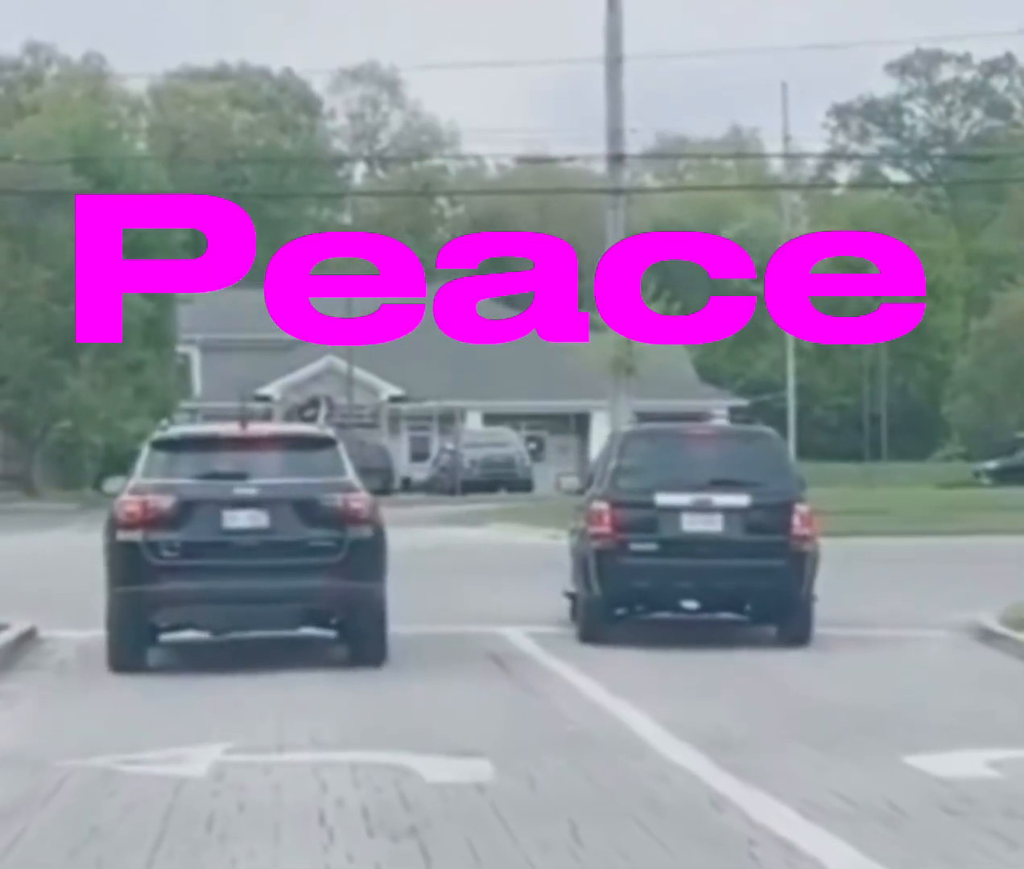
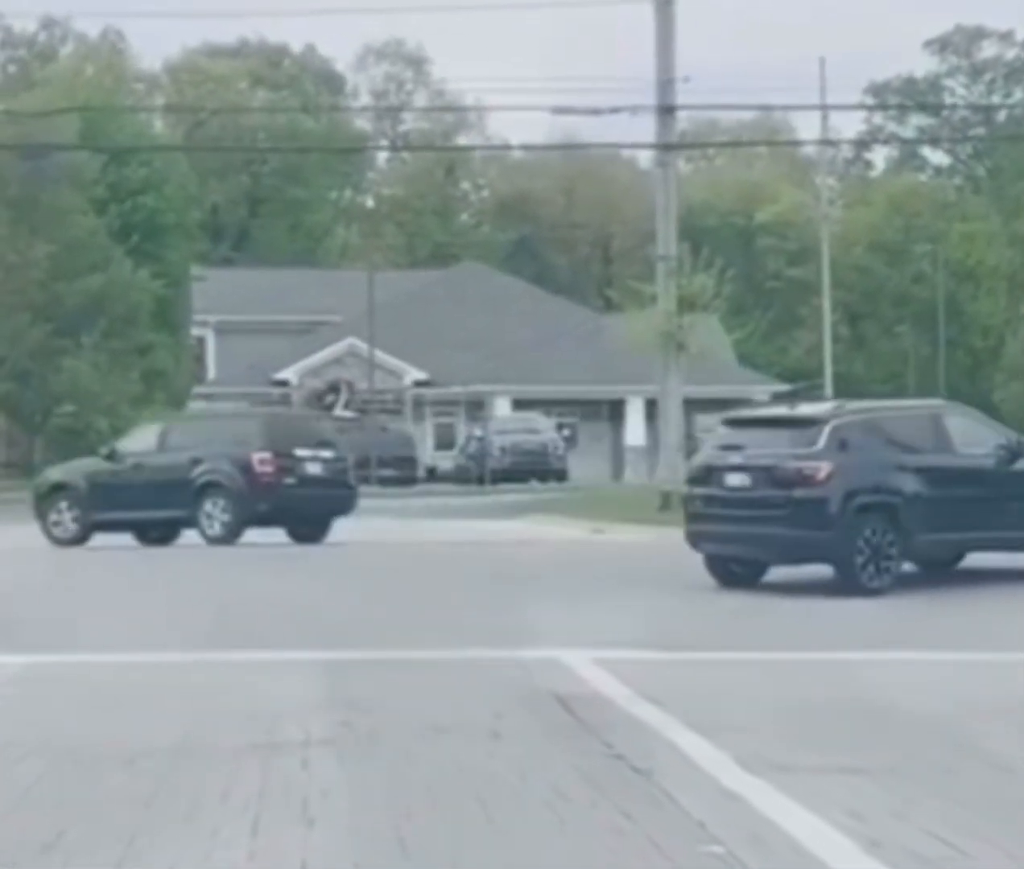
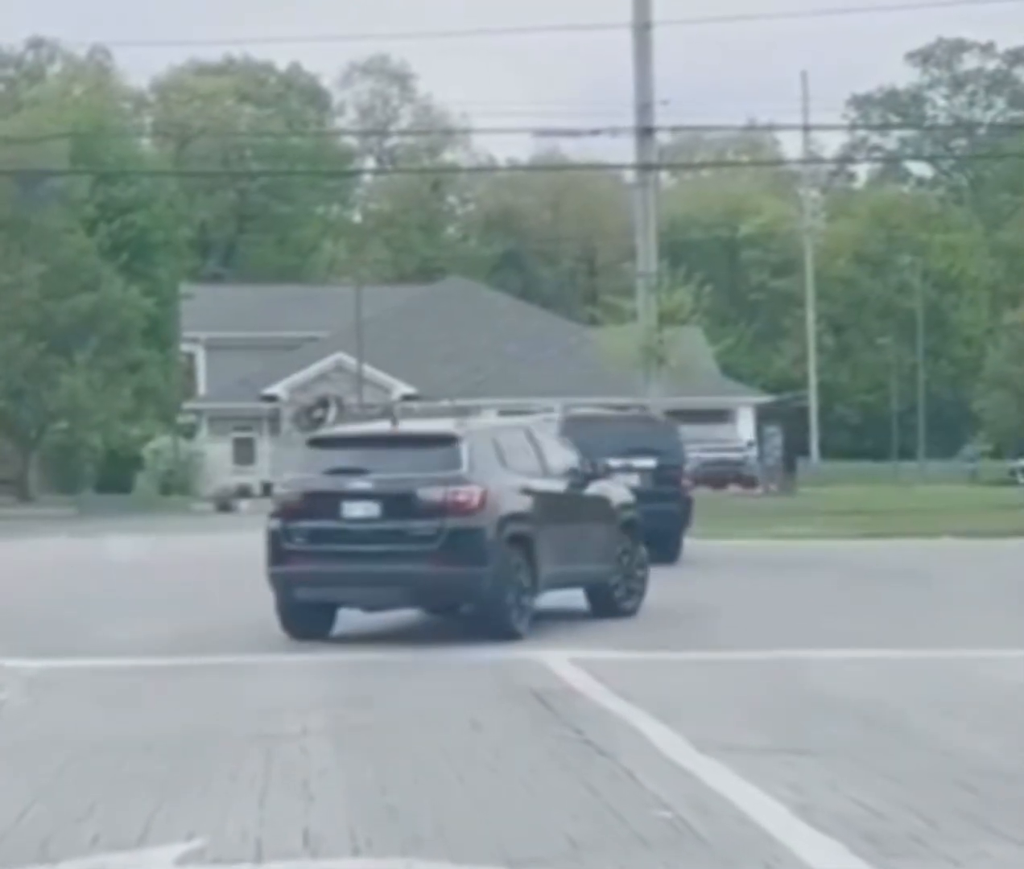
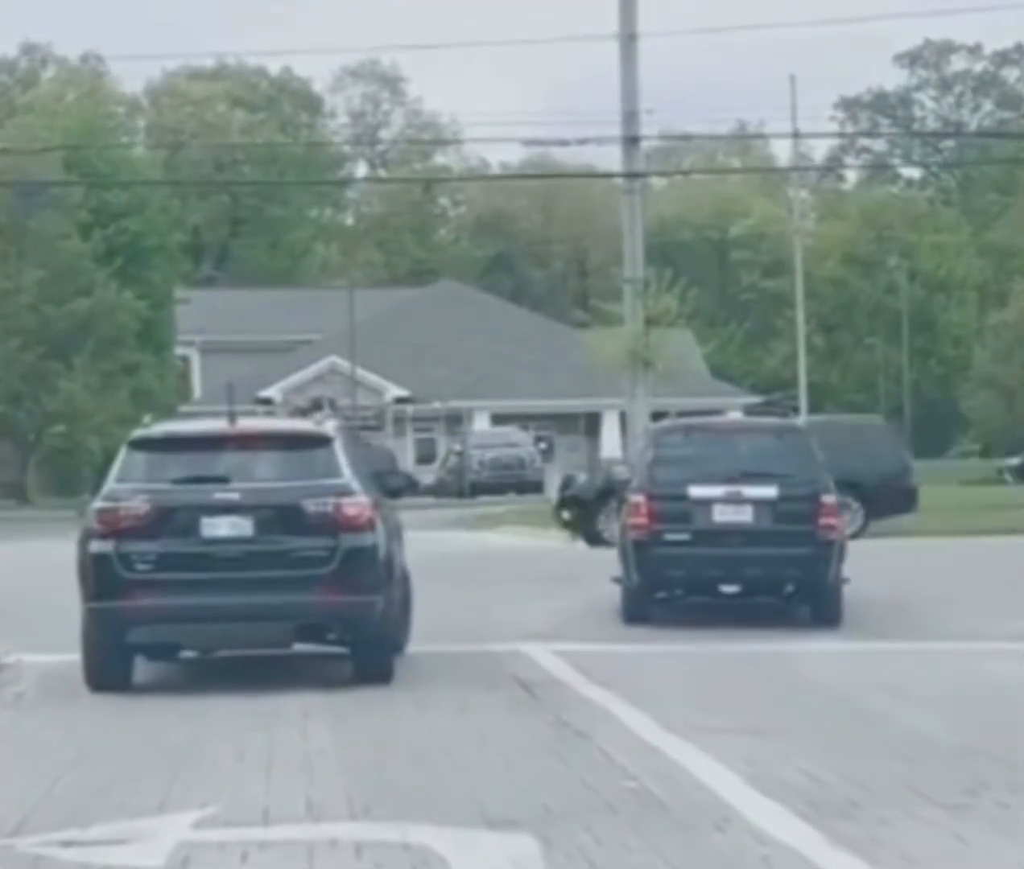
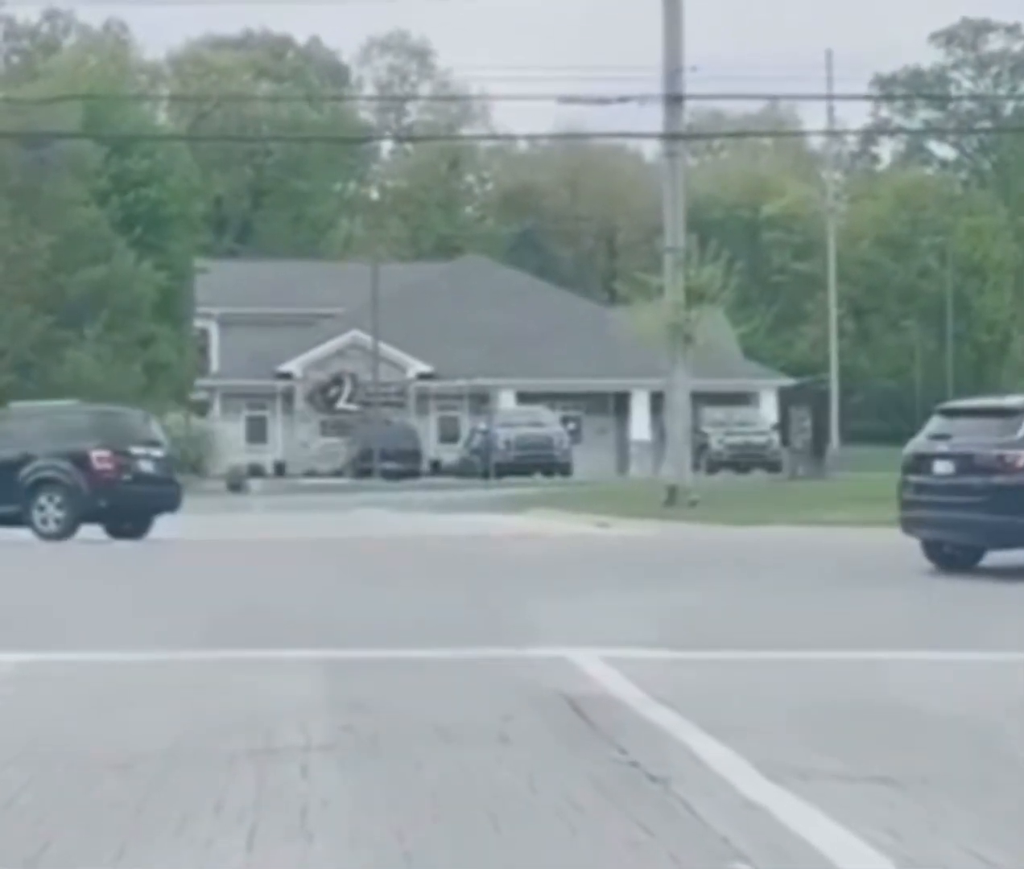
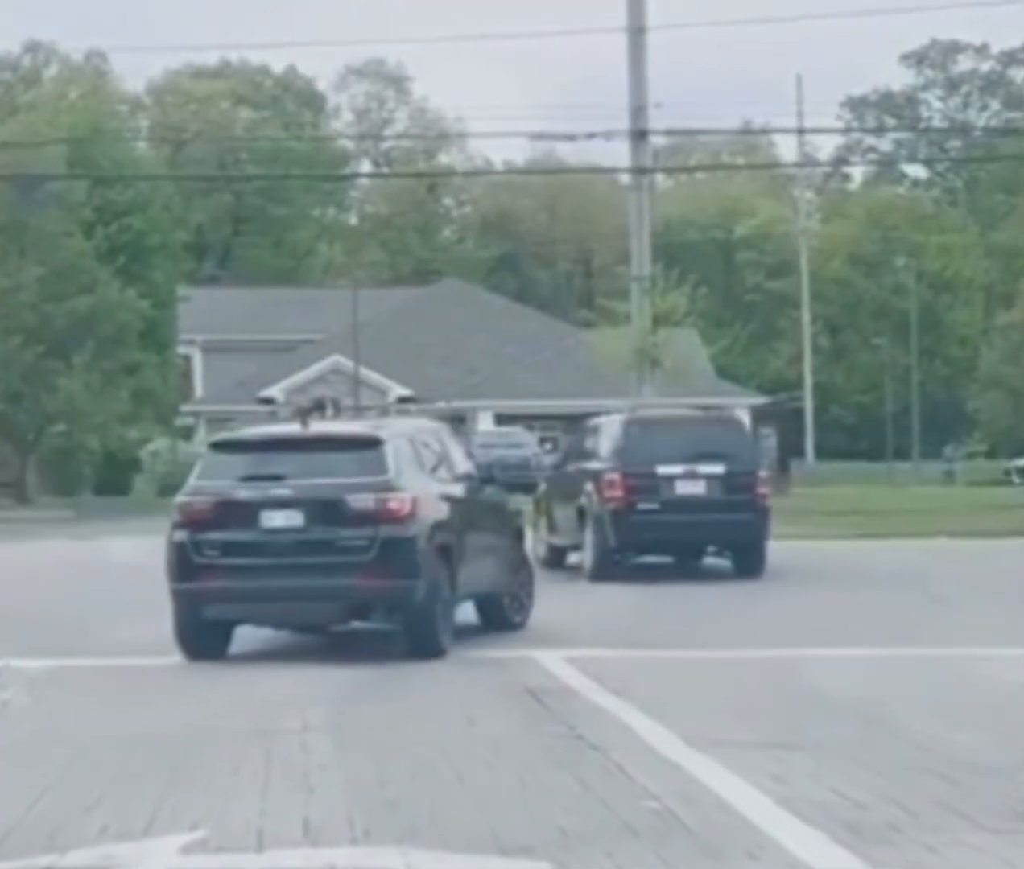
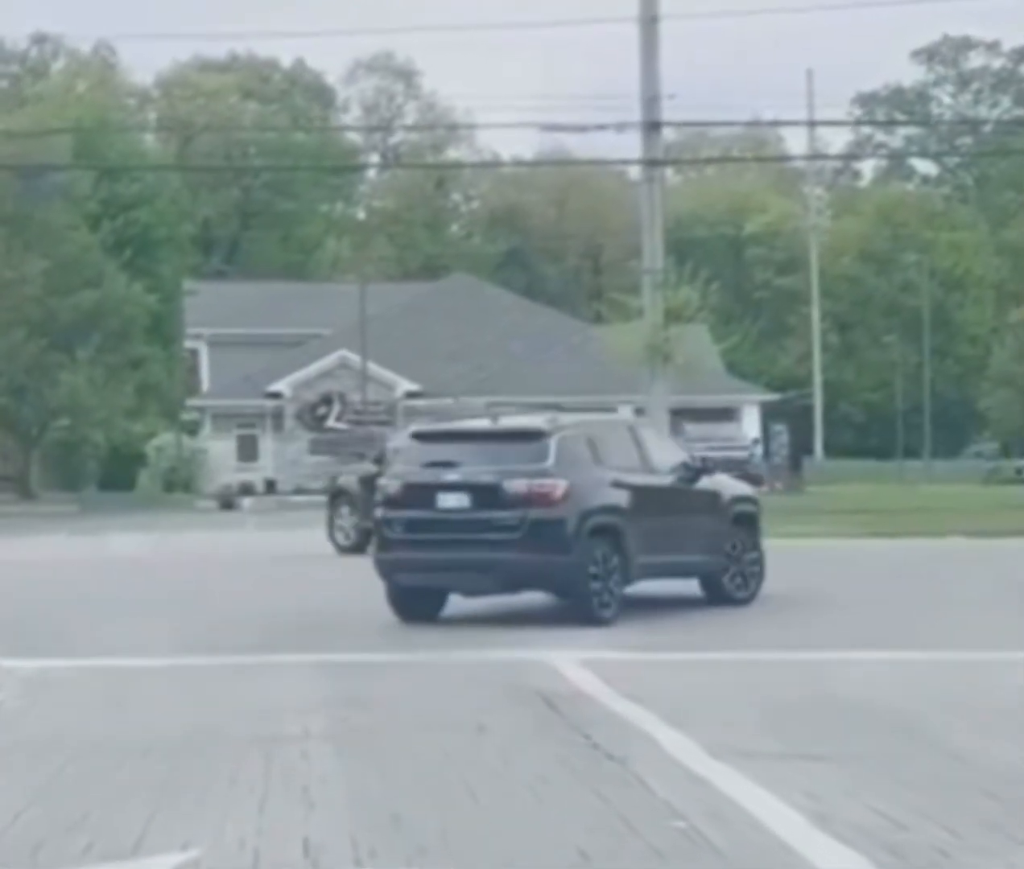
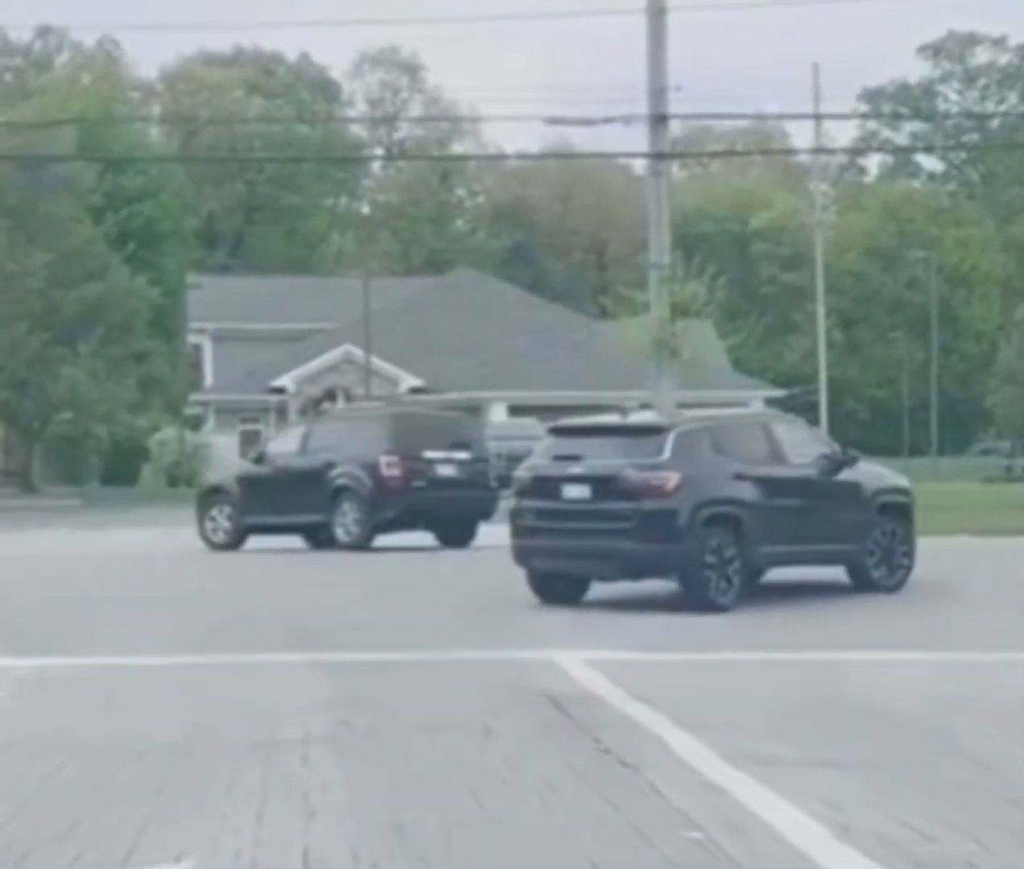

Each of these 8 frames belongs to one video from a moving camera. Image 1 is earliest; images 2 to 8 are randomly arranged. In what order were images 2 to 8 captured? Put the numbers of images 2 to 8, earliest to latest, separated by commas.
4, 6, 3, 7, 8, 2, 5
